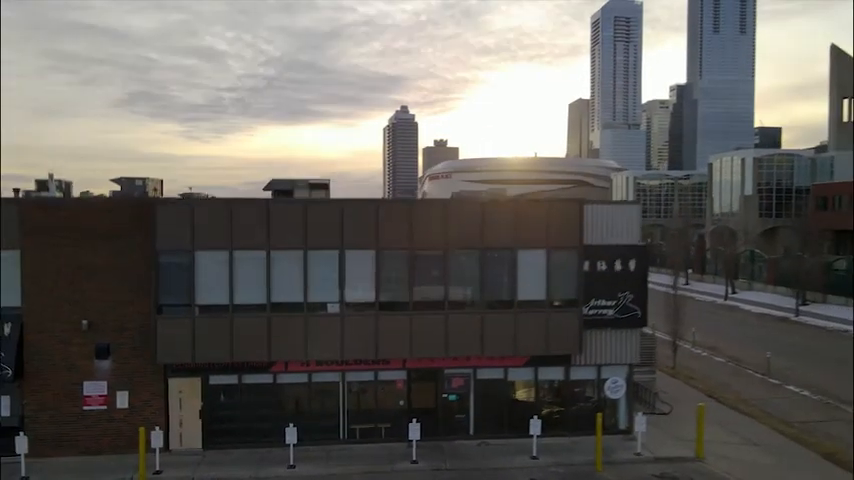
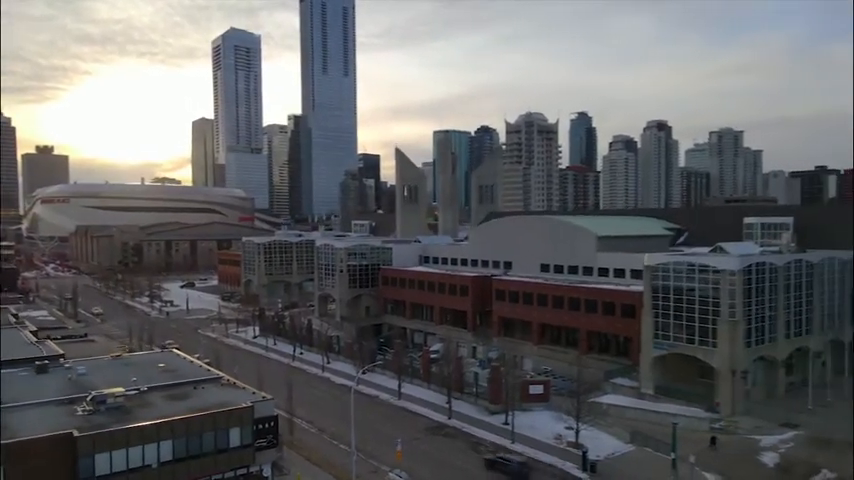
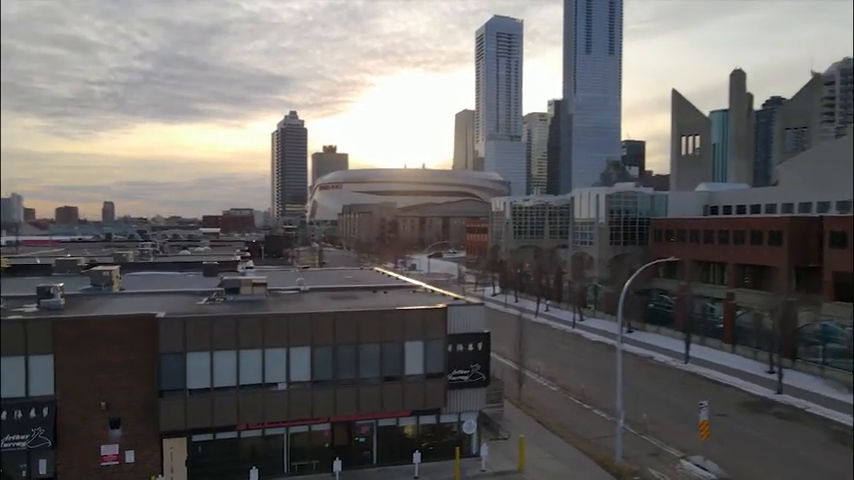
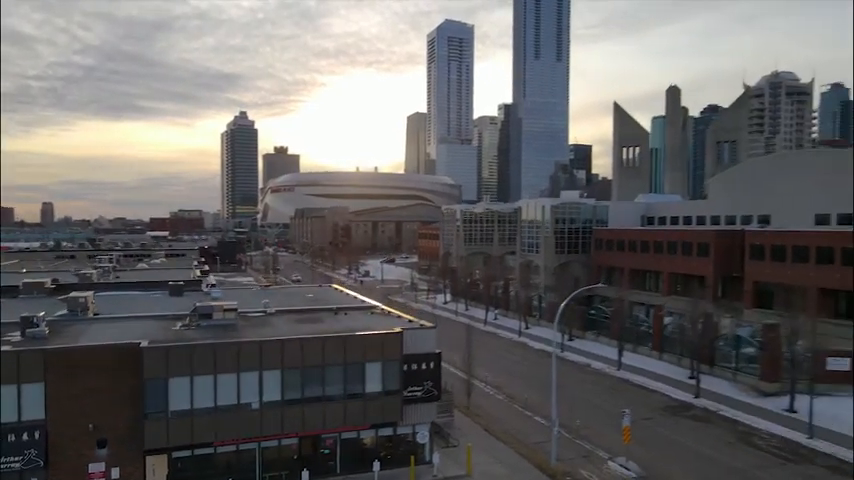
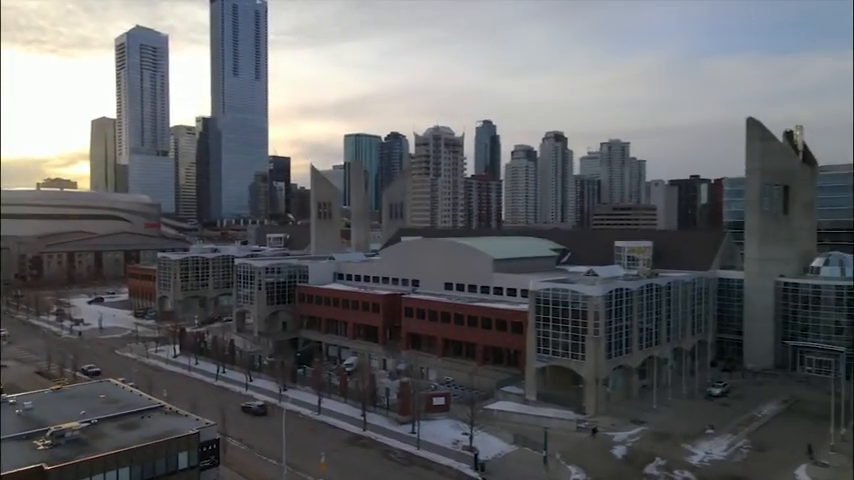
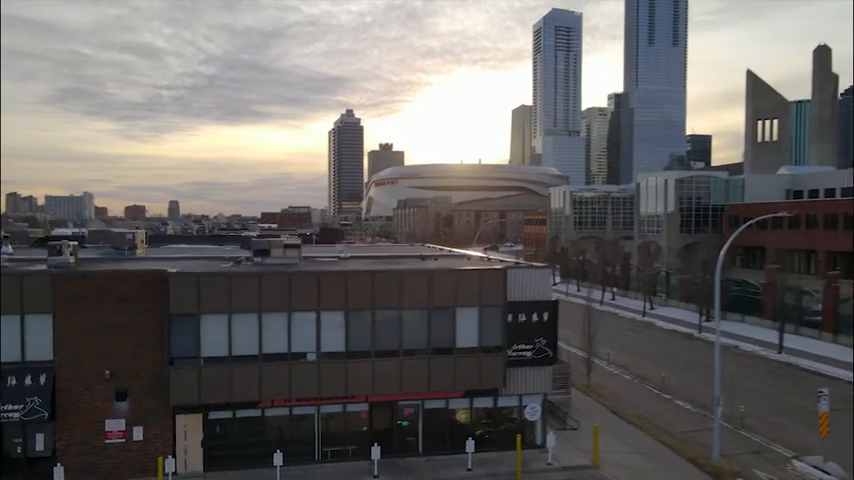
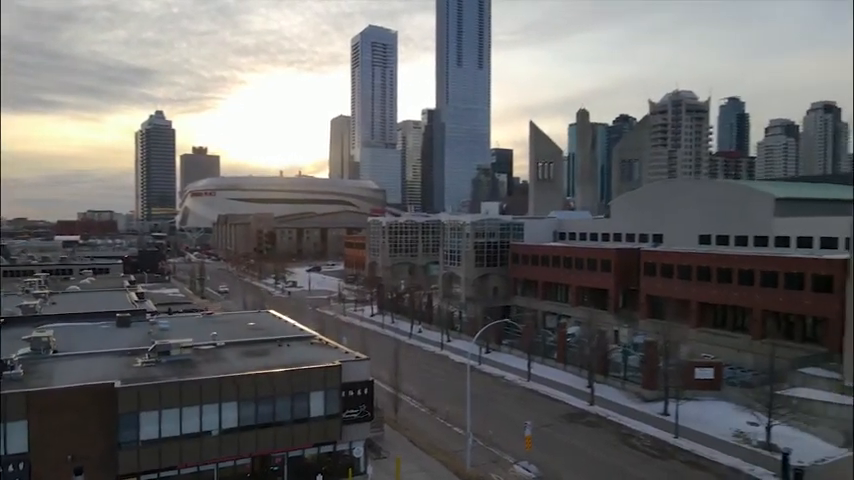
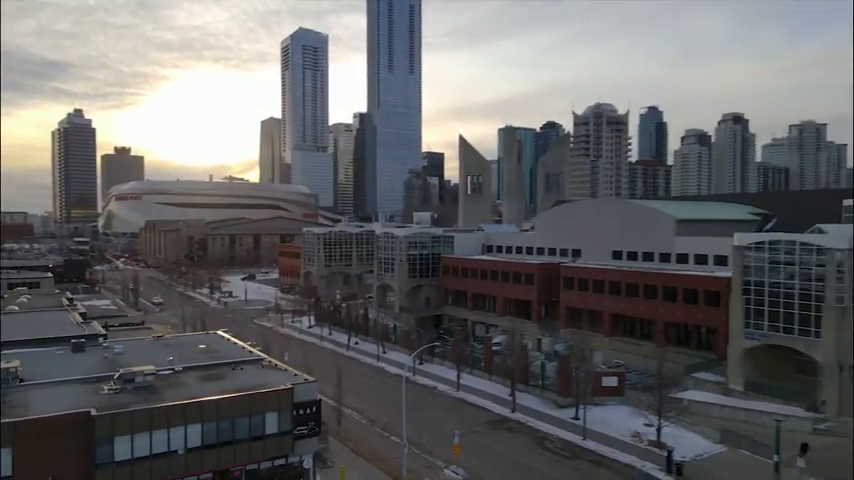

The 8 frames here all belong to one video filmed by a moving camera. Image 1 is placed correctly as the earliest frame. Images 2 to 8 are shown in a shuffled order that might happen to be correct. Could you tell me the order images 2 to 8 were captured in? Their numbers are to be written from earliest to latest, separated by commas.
6, 3, 4, 7, 8, 2, 5
